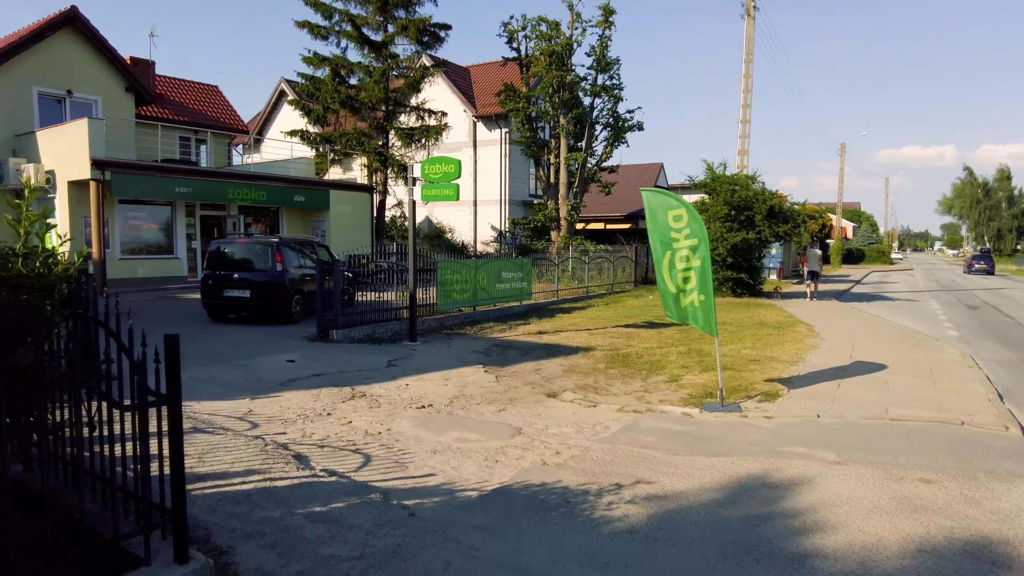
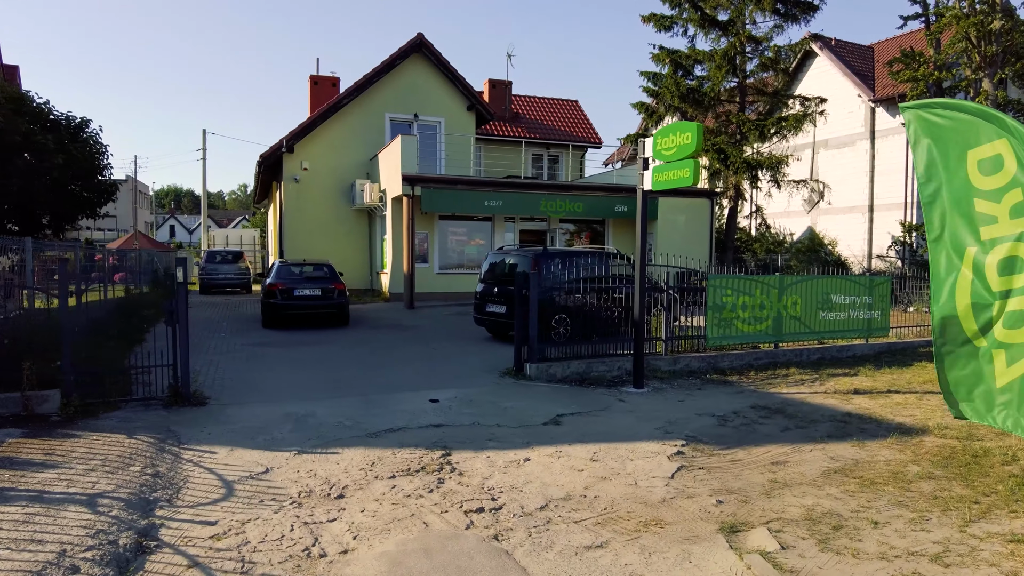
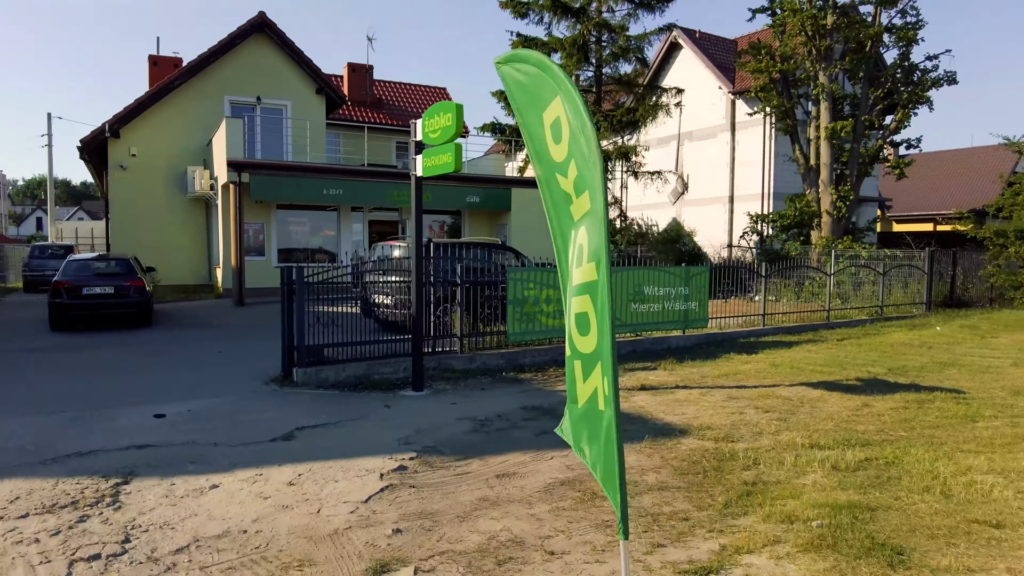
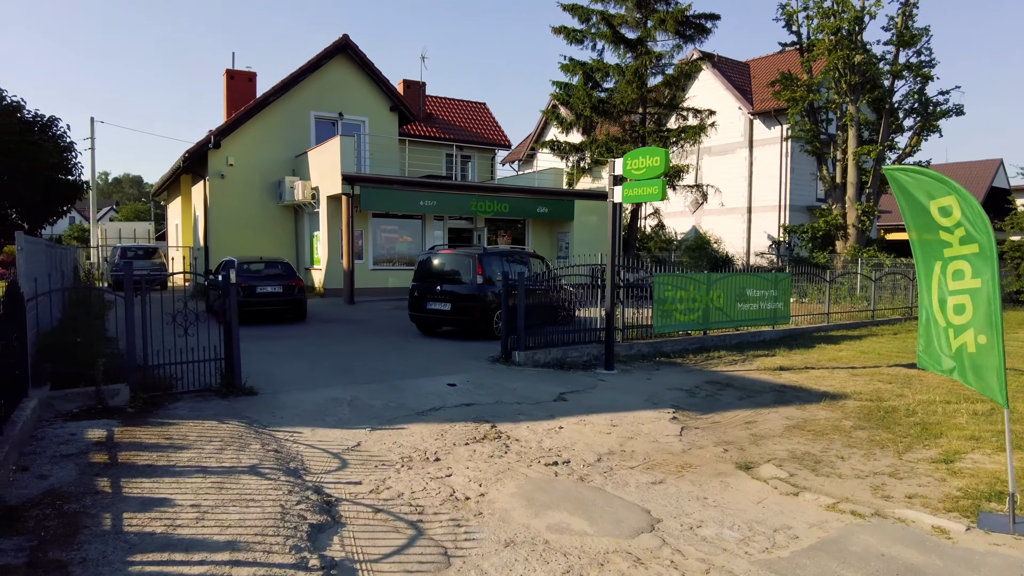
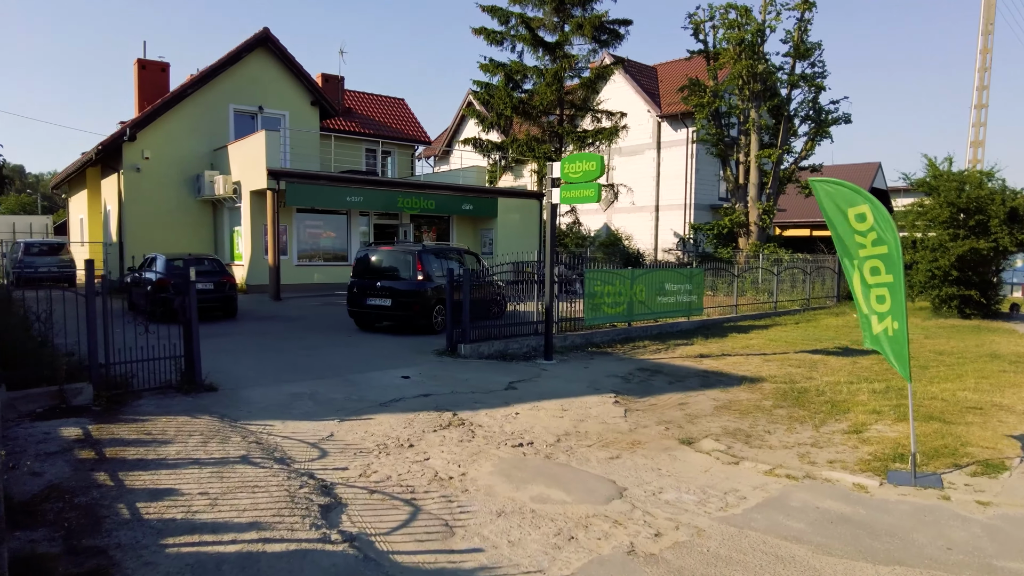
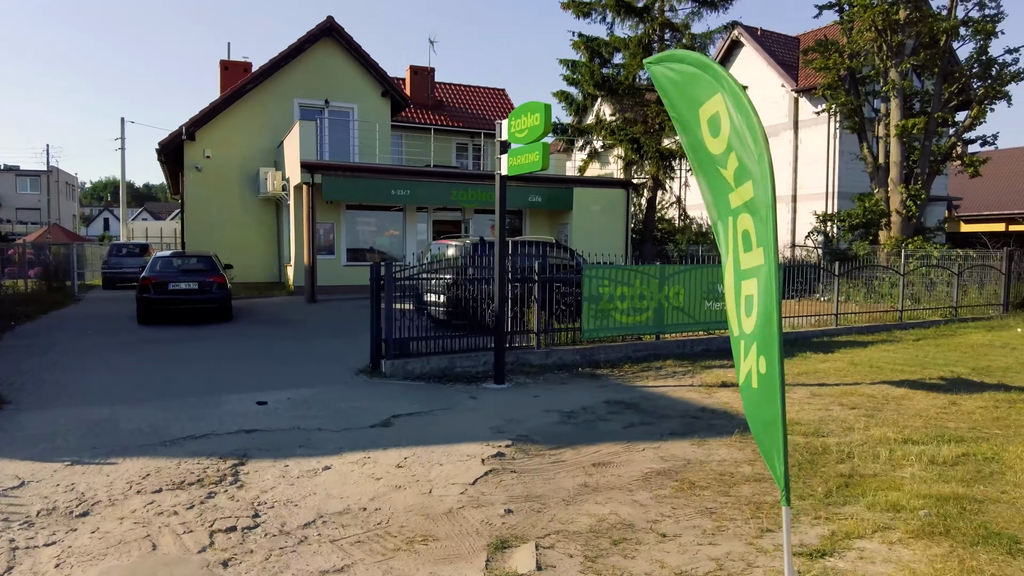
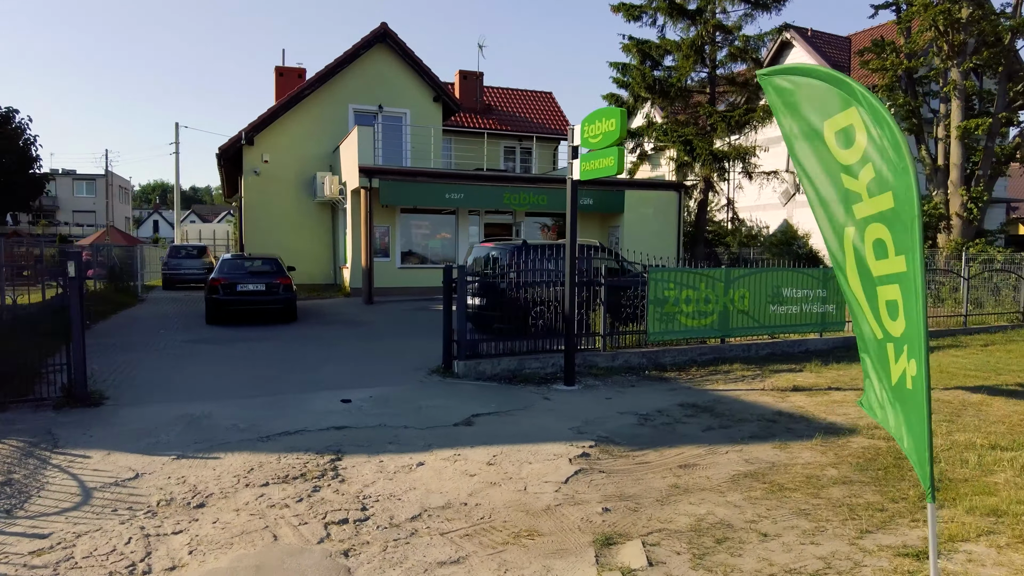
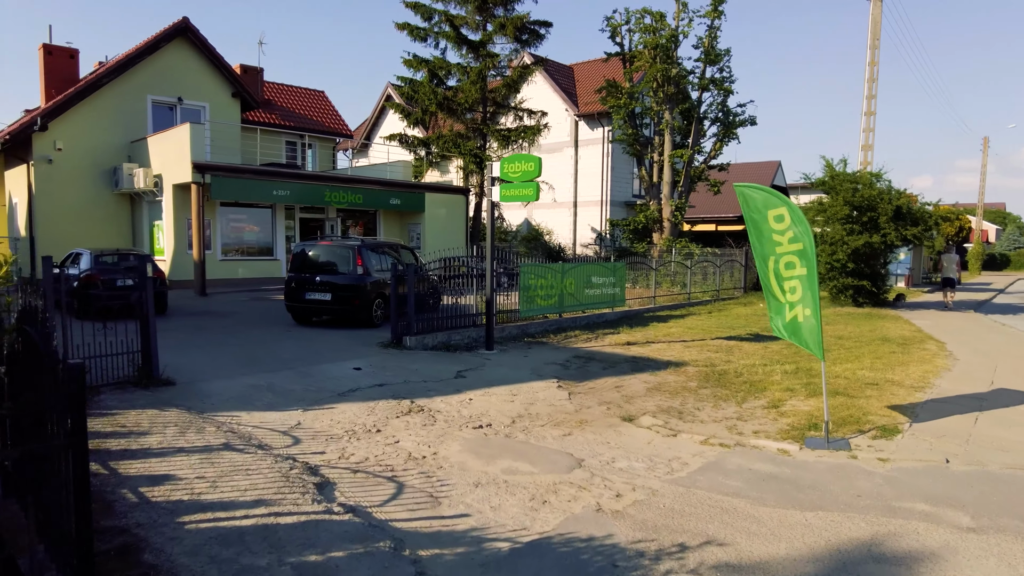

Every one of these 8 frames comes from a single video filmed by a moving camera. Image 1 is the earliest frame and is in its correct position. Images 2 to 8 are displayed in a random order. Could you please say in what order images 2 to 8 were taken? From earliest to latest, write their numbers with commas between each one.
8, 5, 4, 2, 7, 6, 3
